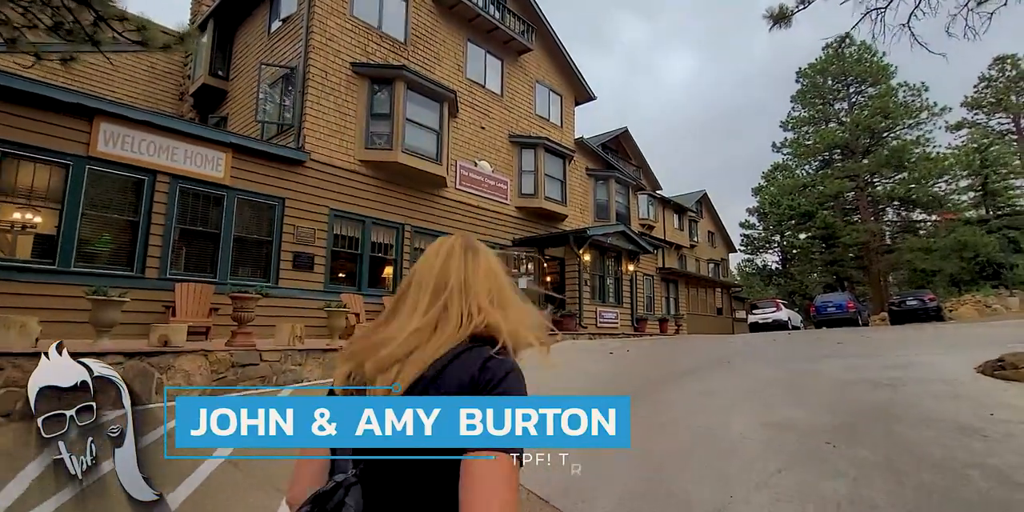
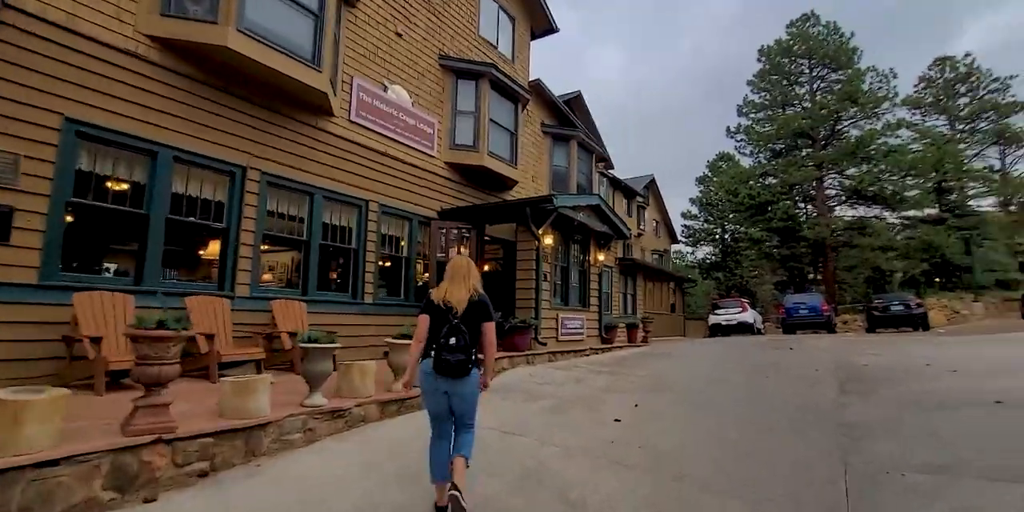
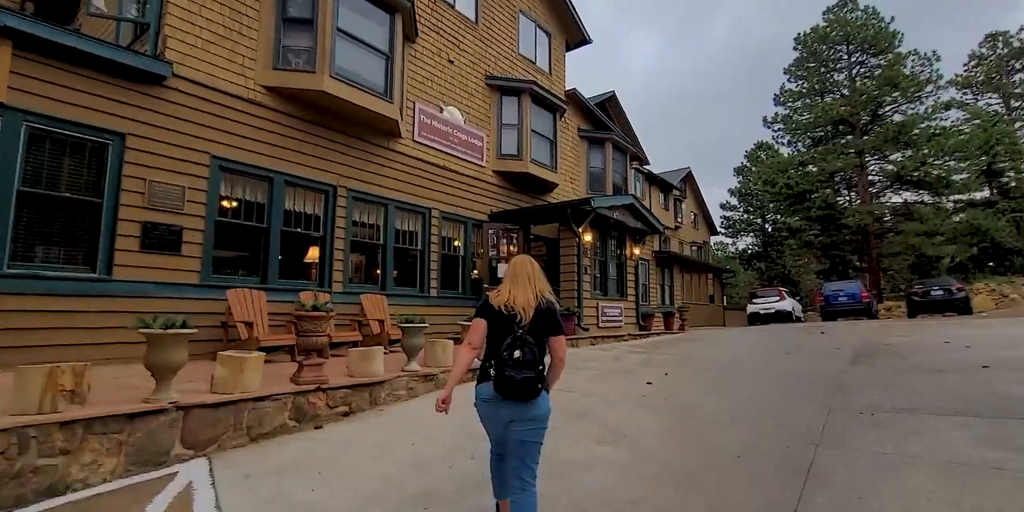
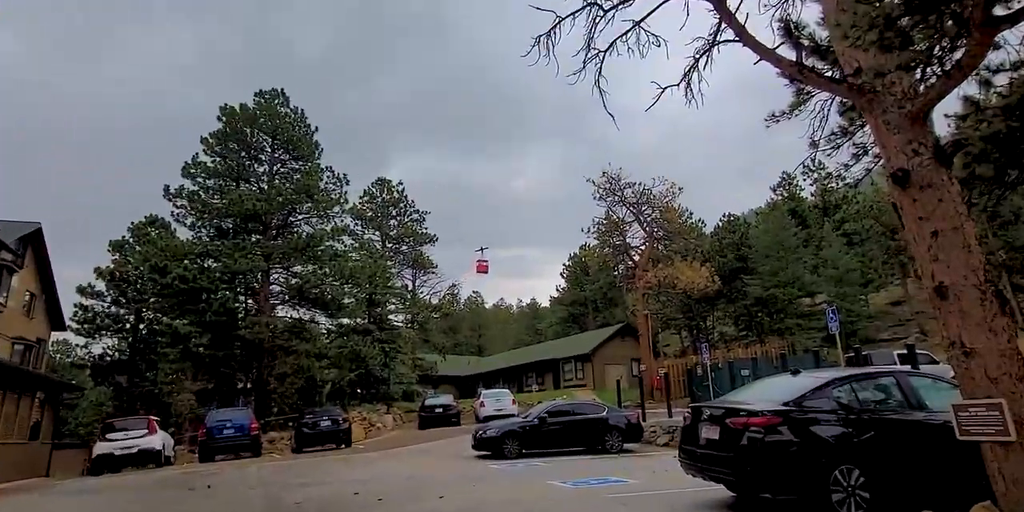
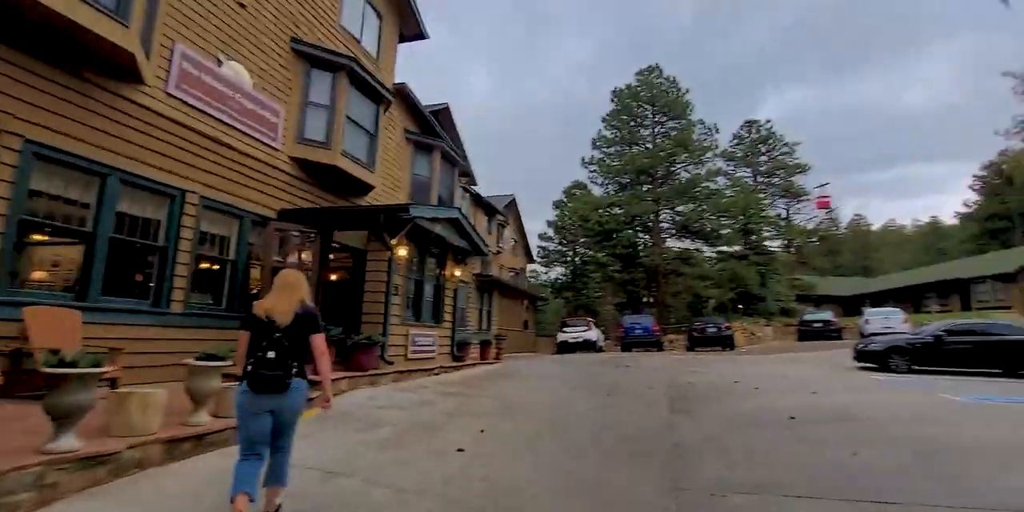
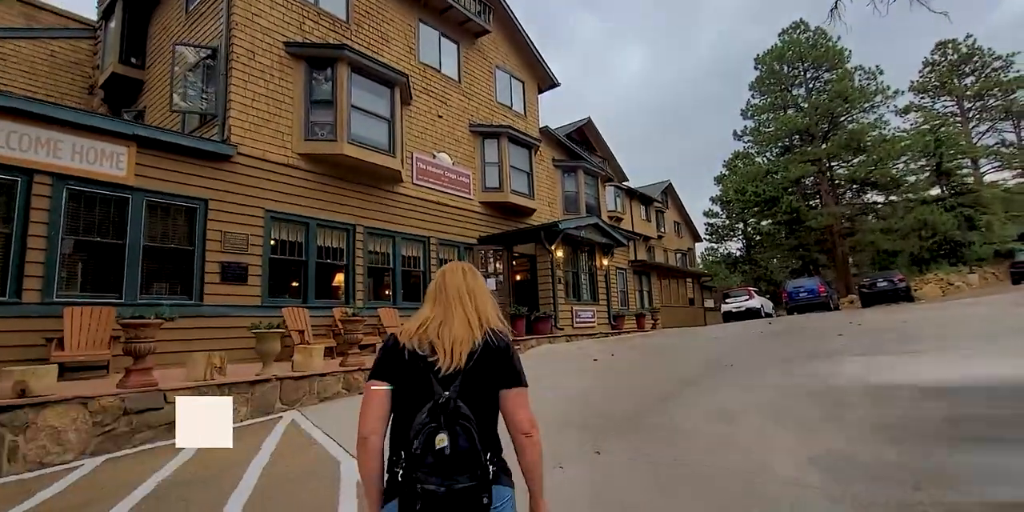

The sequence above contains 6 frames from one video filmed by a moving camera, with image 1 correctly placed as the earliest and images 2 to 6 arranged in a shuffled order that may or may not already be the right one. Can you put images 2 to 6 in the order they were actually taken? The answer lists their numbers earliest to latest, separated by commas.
6, 3, 2, 5, 4
